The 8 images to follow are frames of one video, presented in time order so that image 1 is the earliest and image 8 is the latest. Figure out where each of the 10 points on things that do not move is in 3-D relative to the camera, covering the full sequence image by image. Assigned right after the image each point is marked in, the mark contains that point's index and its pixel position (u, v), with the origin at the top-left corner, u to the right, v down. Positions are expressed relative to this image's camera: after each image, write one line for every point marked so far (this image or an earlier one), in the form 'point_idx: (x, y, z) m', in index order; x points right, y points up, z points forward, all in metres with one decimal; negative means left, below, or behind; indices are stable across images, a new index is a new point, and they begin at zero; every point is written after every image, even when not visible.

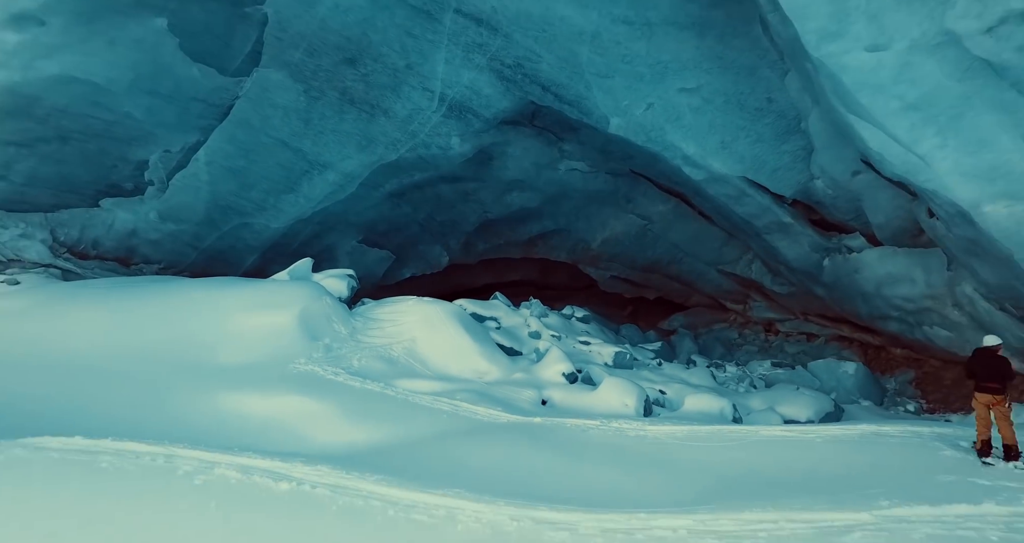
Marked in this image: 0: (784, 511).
0: (+0.8, -0.7, +1.2) m
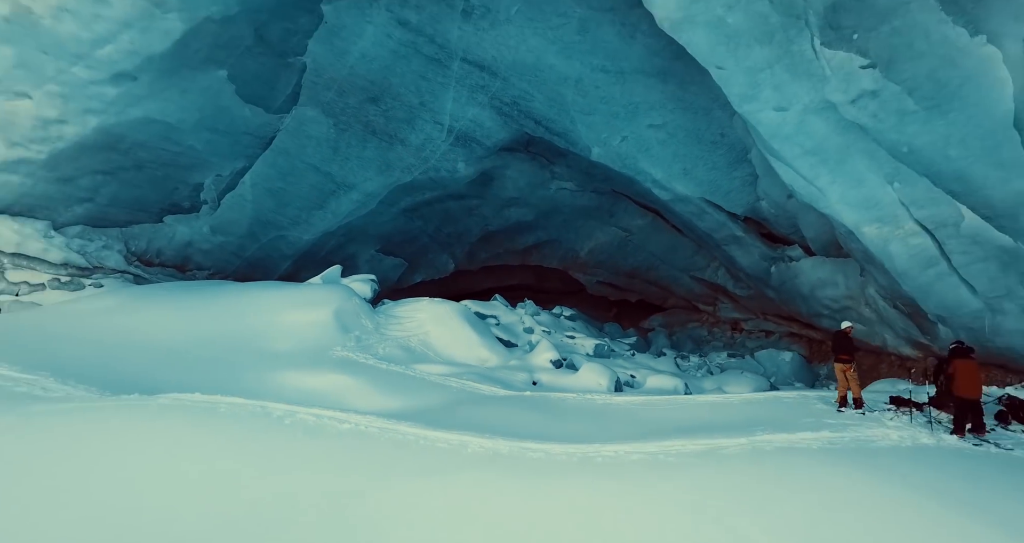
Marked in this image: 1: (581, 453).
0: (+0.8, -0.7, +1.8) m
1: (+0.3, -0.7, +1.8) m
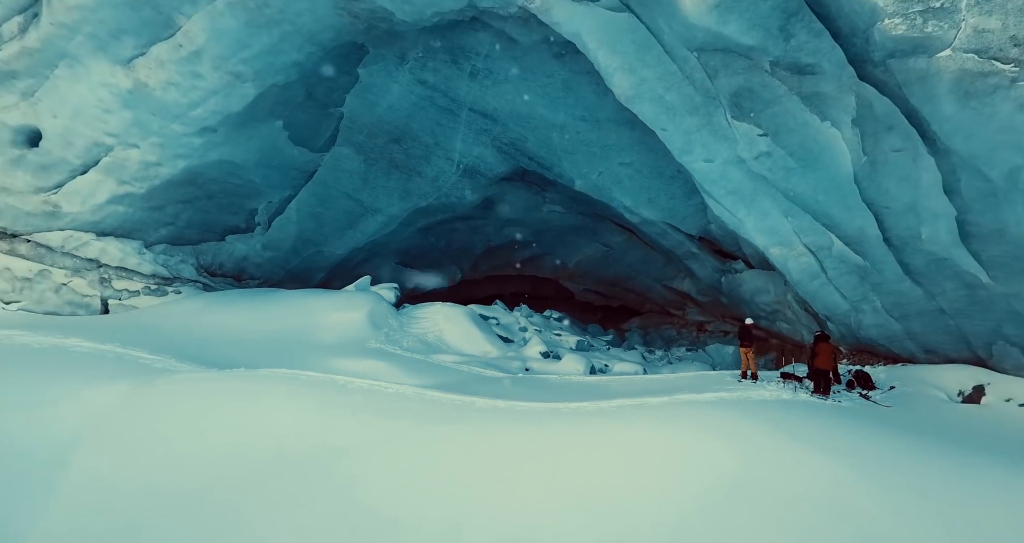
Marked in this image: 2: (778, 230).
0: (+0.8, -0.8, +2.6) m
1: (+0.3, -0.8, +2.6) m
2: (+1.9, +0.3, +3.2) m
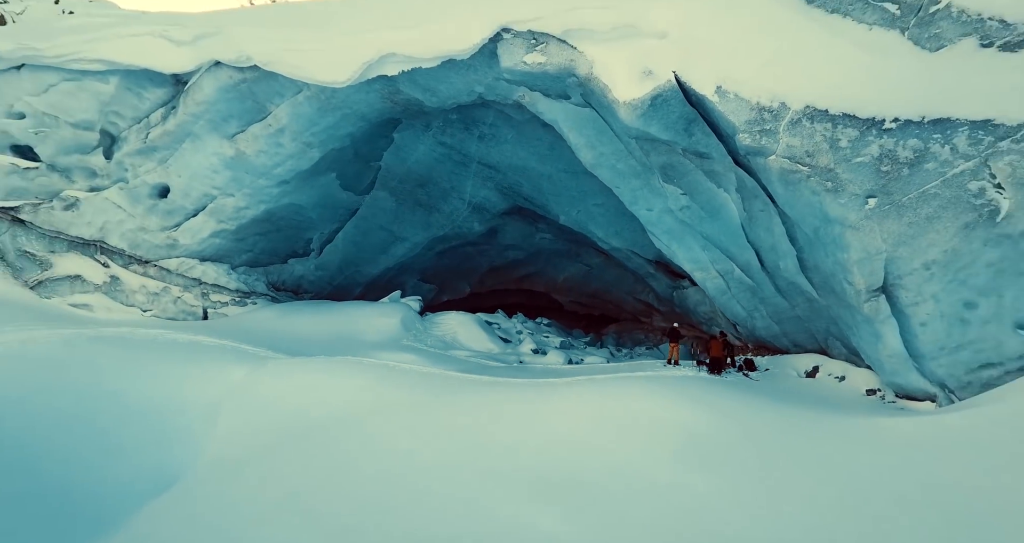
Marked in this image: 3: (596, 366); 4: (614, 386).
0: (+0.7, -0.9, +3.9) m
1: (+0.2, -1.0, +3.9) m
2: (+1.9, +0.1, +4.4) m
3: (+0.8, -0.9, +4.4) m
4: (+0.8, -0.9, +3.5) m
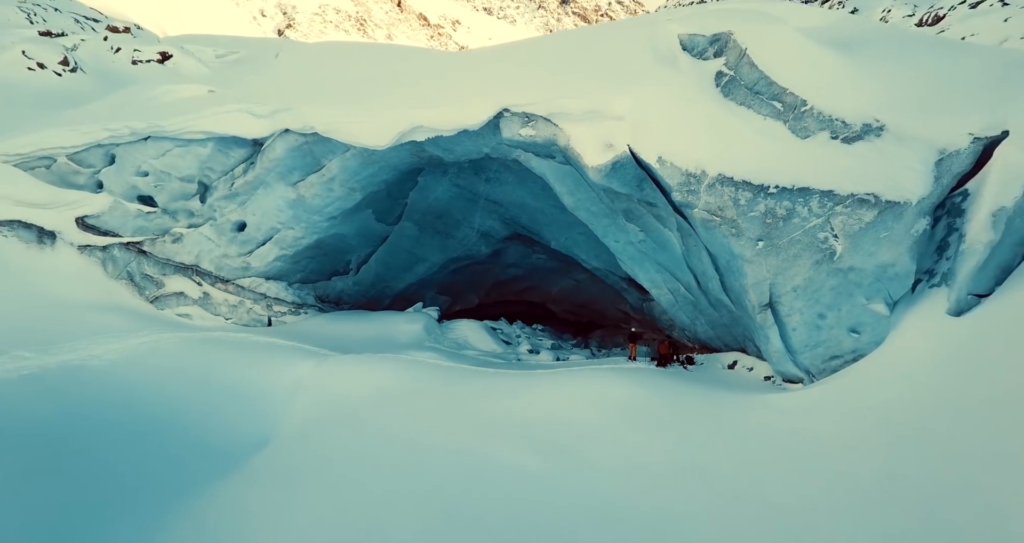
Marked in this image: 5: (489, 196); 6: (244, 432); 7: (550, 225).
0: (+0.7, -1.1, +5.2) m
1: (+0.2, -1.2, +5.2) m
2: (+1.8, -0.1, +5.7) m
3: (+0.8, -1.2, +5.7) m
4: (+0.8, -1.1, +4.8) m
5: (-0.4, +1.2, +6.9) m
6: (-2.6, -1.5, +4.2) m
7: (+0.6, +0.7, +6.8) m
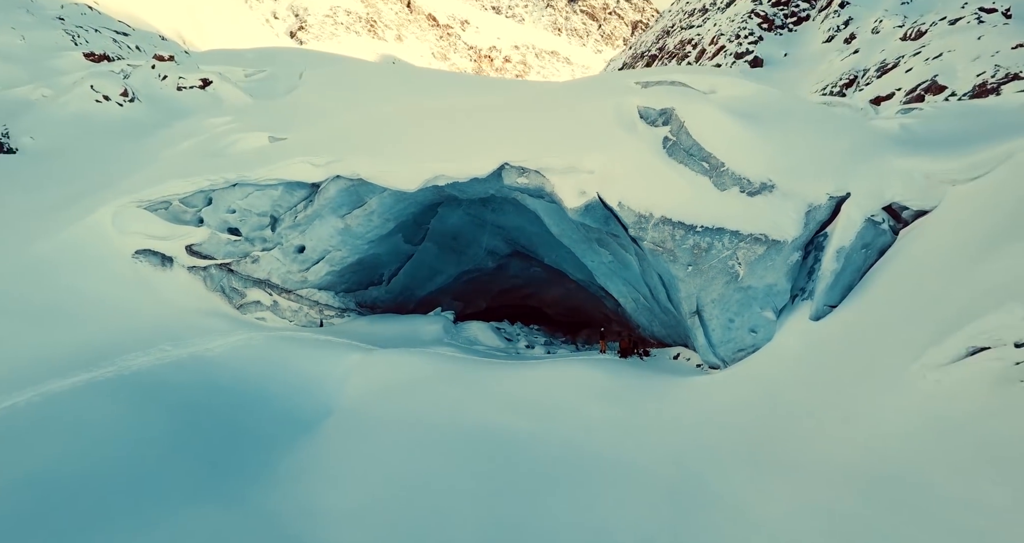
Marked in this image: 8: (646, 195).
0: (+0.7, -1.4, +6.8) m
1: (+0.2, -1.4, +6.8) m
2: (+1.8, -0.3, +7.3) m
3: (+0.8, -1.4, +7.4) m
4: (+0.8, -1.3, +6.4) m
5: (-0.3, +1.0, +8.5) m
6: (-2.7, -1.8, +6.0) m
7: (+0.6, +0.5, +8.5) m
8: (+1.8, +1.0, +6.0) m
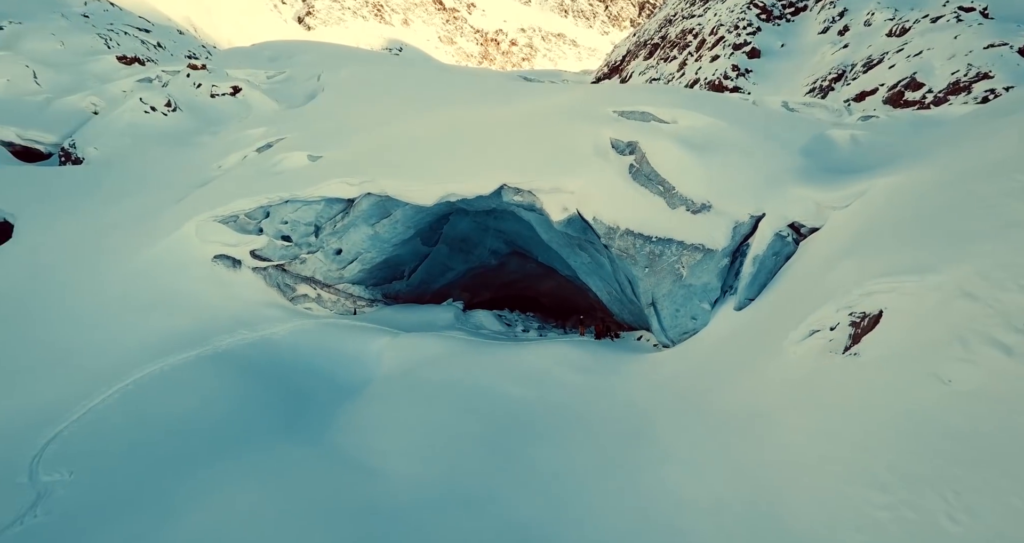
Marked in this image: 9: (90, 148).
0: (+0.7, -1.3, +8.6) m
1: (+0.2, -1.4, +8.6) m
2: (+1.8, -0.3, +9.0) m
3: (+0.8, -1.3, +9.1) m
4: (+0.7, -1.3, +8.2) m
5: (-0.4, +1.1, +10.2) m
6: (-2.7, -1.8, +7.8) m
7: (+0.6, +0.6, +10.1) m
8: (+1.8, +1.0, +7.6) m
9: (-13.1, +3.9, +13.8) m
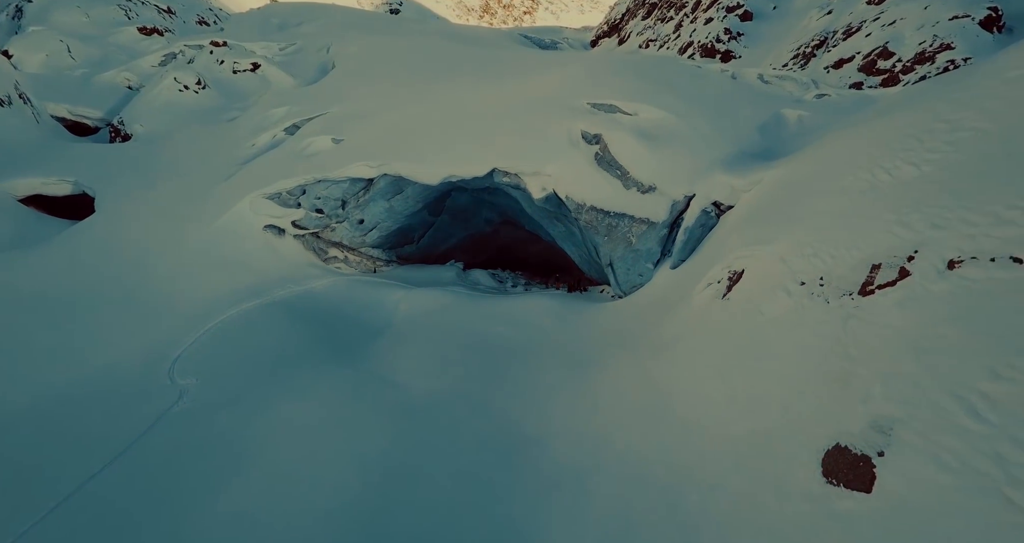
0: (+0.4, -0.5, +10.8) m
1: (0.0, -0.6, +10.8) m
2: (+1.6, +0.6, +11.1) m
3: (+0.6, -0.5, +11.3) m
4: (+0.5, -0.5, +10.4) m
5: (-0.6, +2.0, +12.2) m
6: (-2.9, -1.1, +10.1) m
7: (+0.4, +1.6, +12.2) m
8: (+1.5, +1.8, +9.6) m
9: (-13.3, +5.1, +15.6) m
